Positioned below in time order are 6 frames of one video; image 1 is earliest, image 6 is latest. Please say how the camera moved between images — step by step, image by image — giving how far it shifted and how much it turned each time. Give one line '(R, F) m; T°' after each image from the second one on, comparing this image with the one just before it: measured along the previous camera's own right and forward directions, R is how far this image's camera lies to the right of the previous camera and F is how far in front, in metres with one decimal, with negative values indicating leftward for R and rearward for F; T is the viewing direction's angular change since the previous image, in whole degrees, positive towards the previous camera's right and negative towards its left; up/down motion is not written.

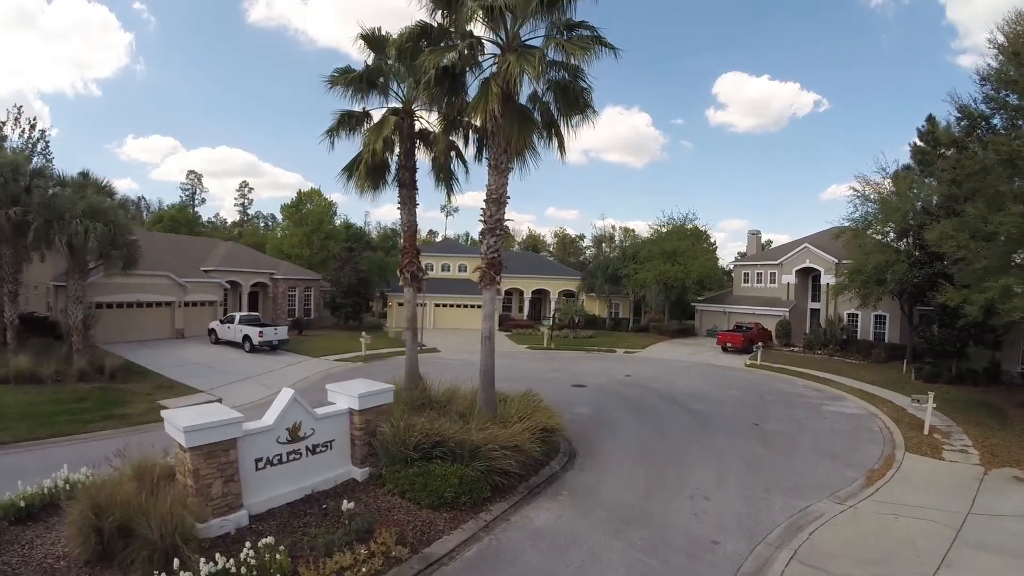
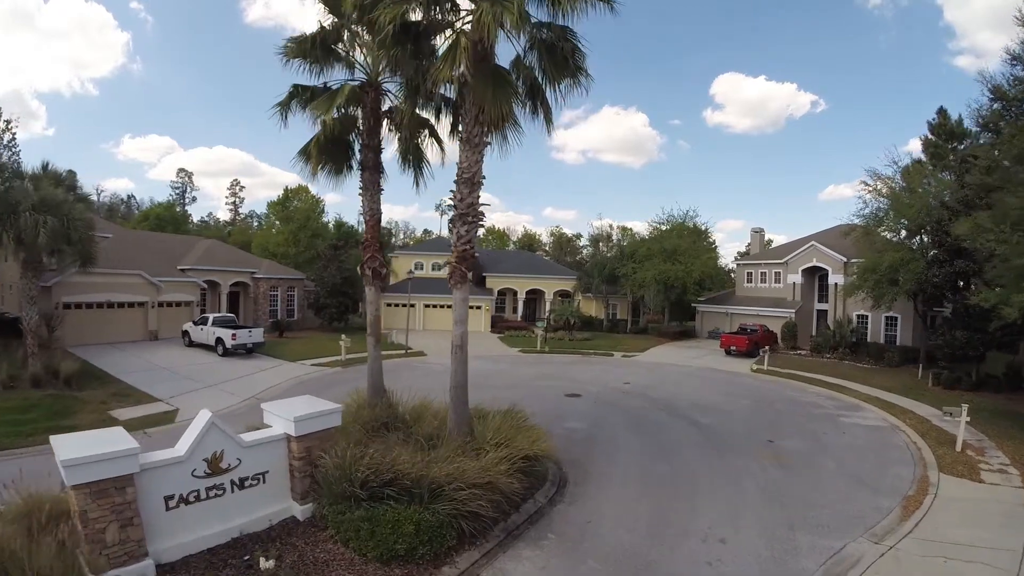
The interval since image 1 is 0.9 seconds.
(+0.3, +1.5) m; 0°
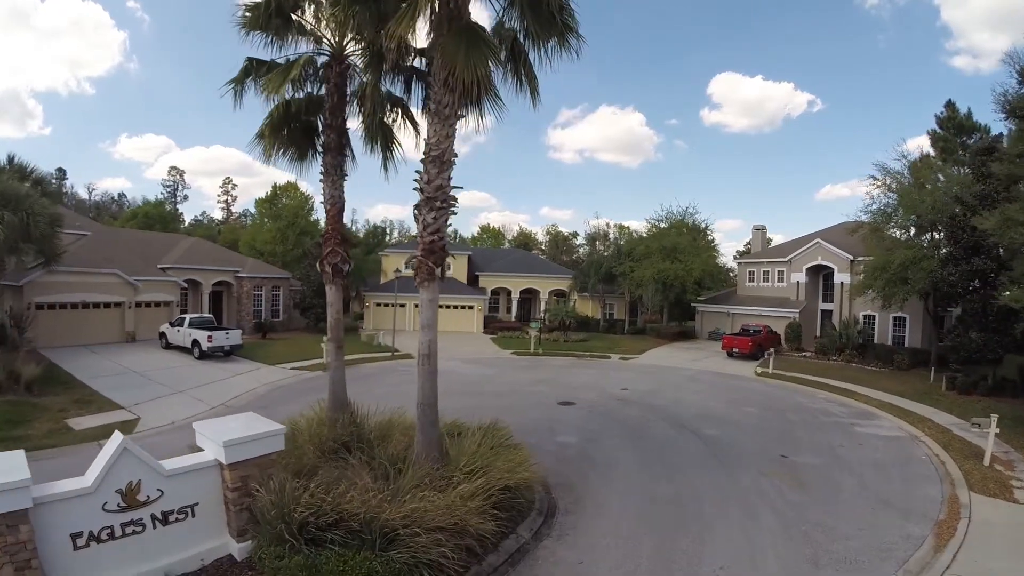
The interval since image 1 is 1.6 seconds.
(+0.2, +1.1) m; 0°
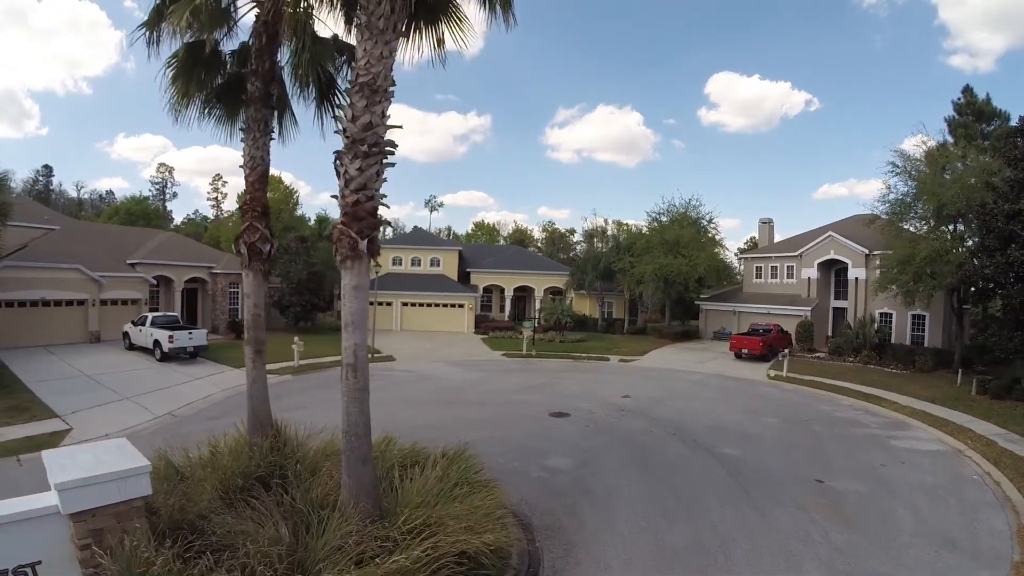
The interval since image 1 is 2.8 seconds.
(+0.3, +1.7) m; 0°
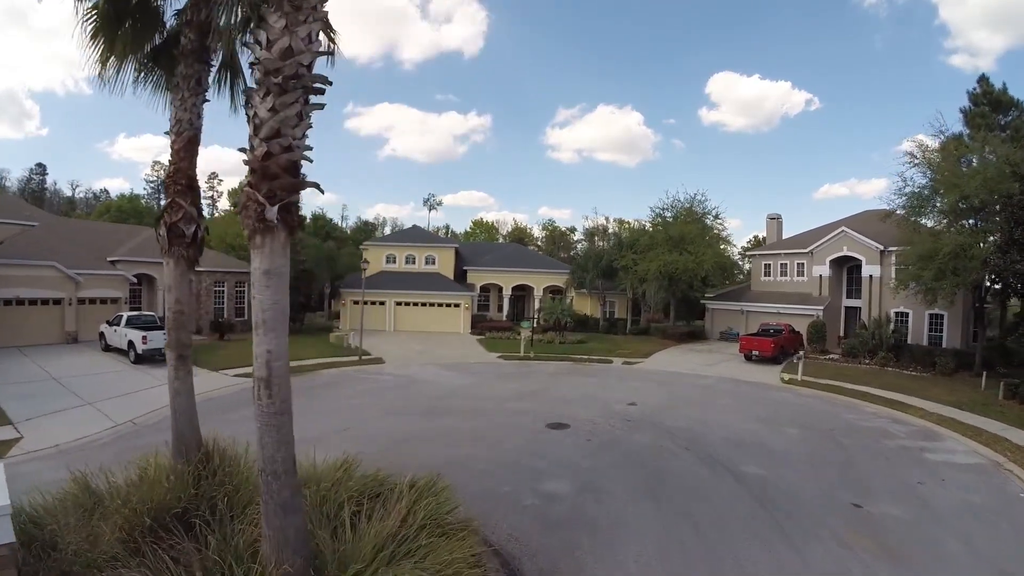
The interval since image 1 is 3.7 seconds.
(+0.1, +1.2) m; 0°
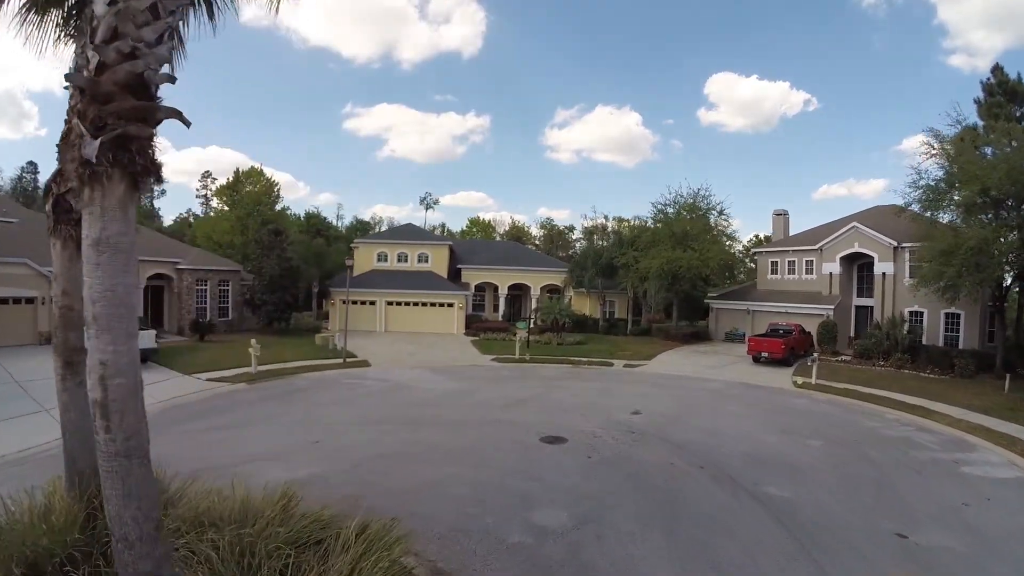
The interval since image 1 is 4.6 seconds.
(+0.1, +1.1) m; 0°
